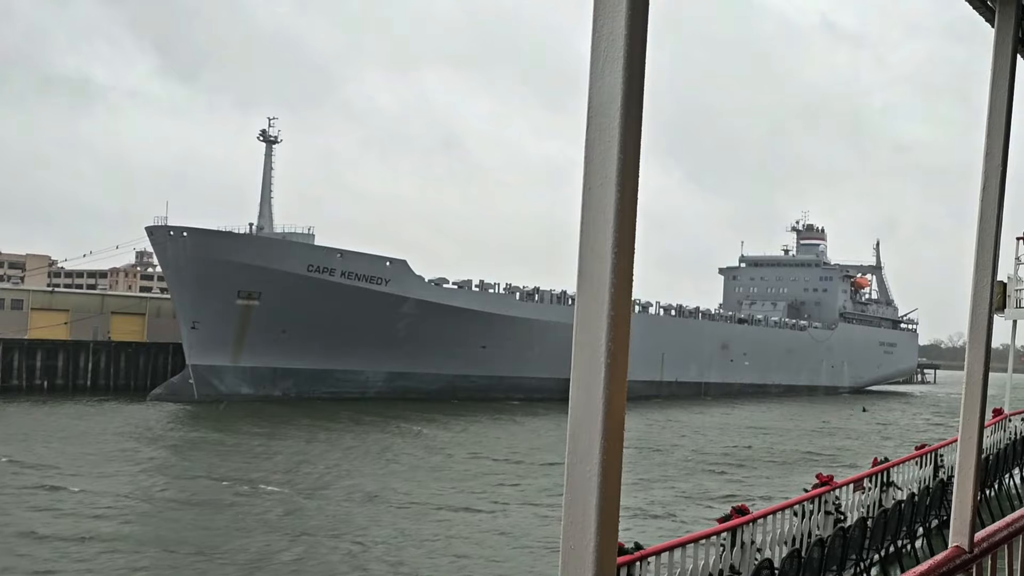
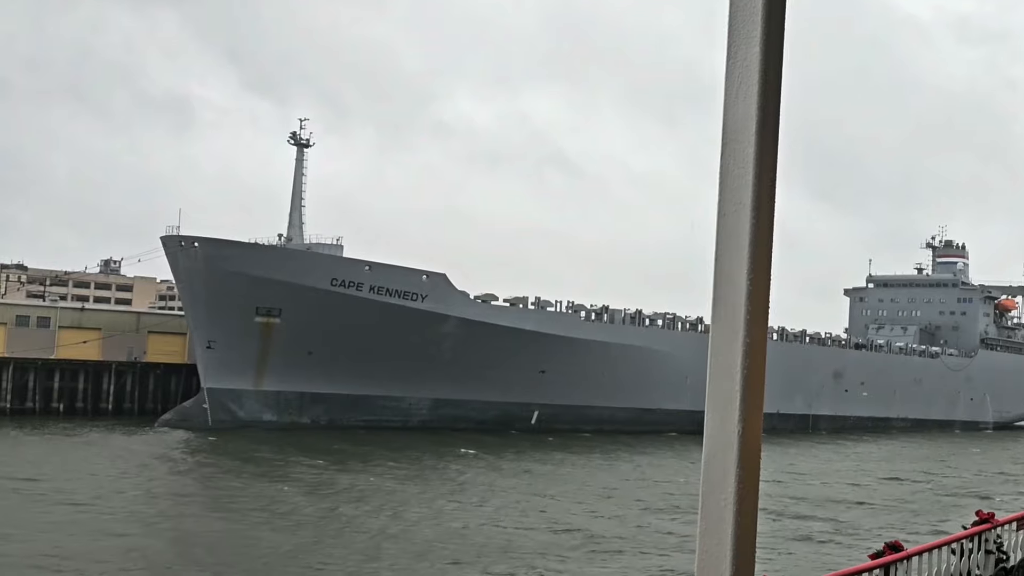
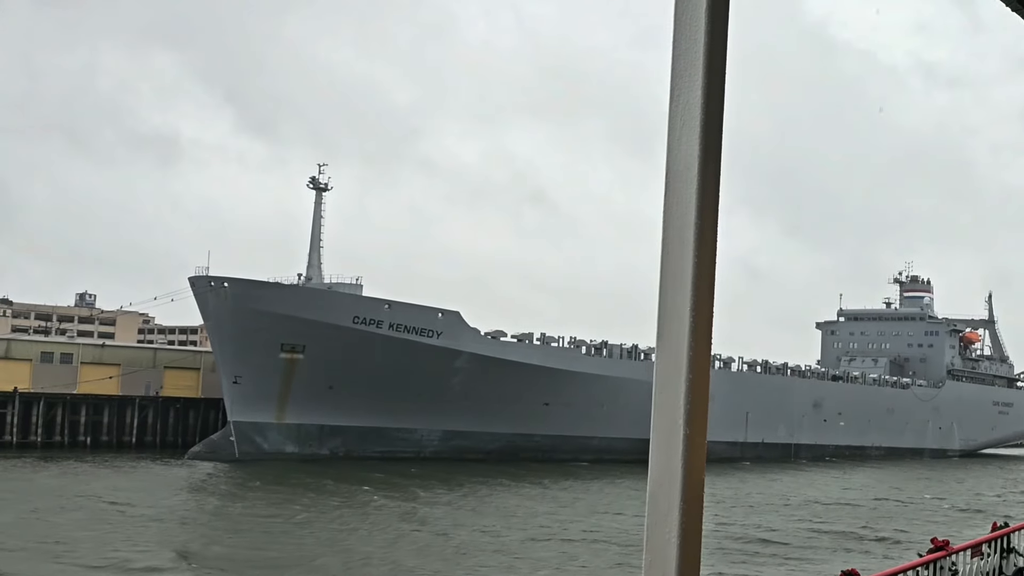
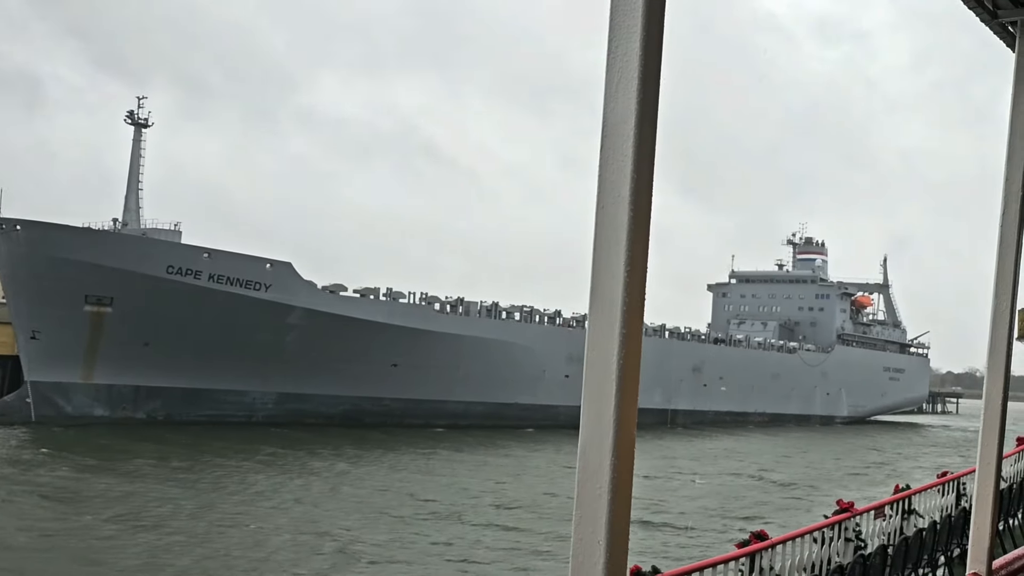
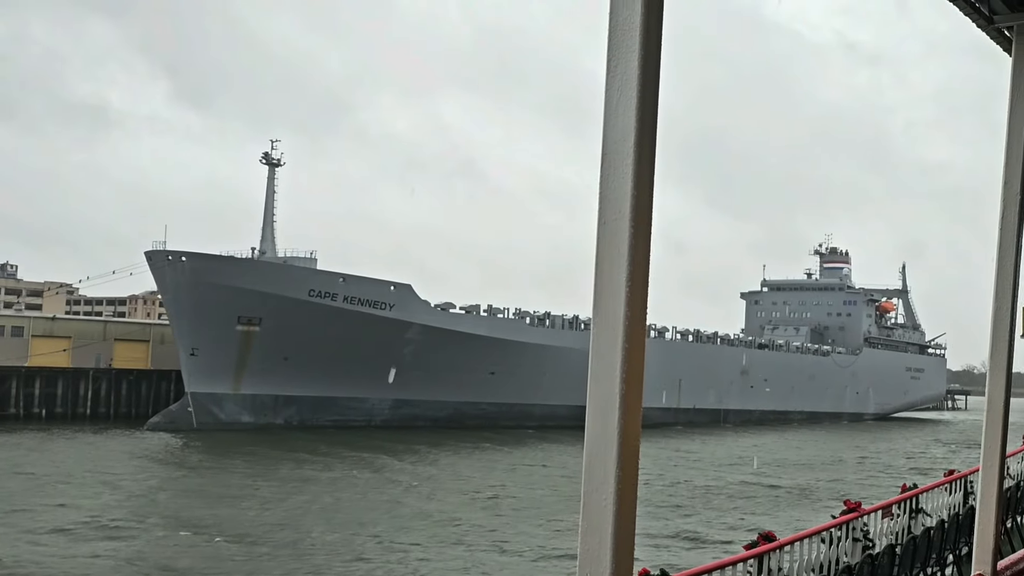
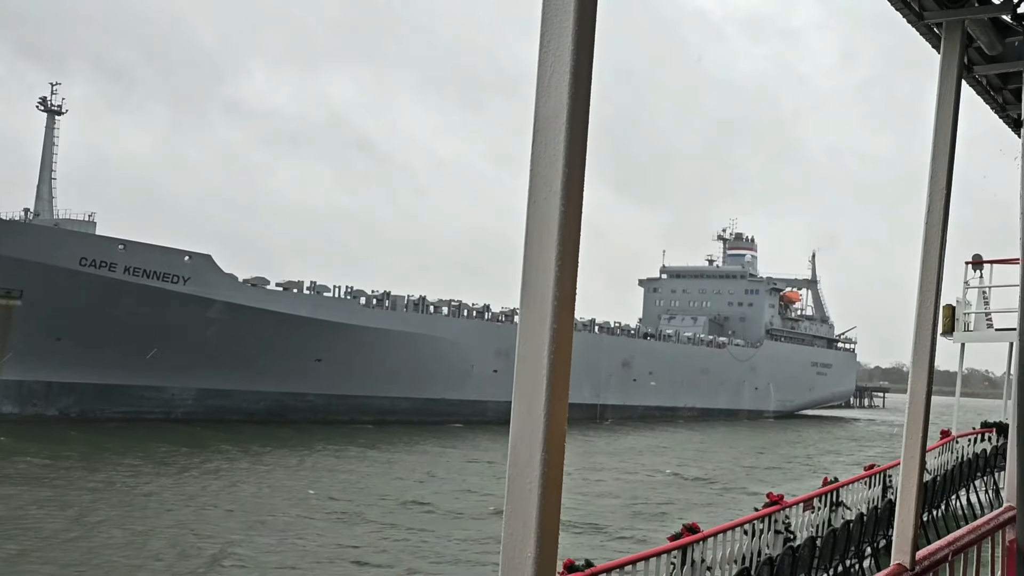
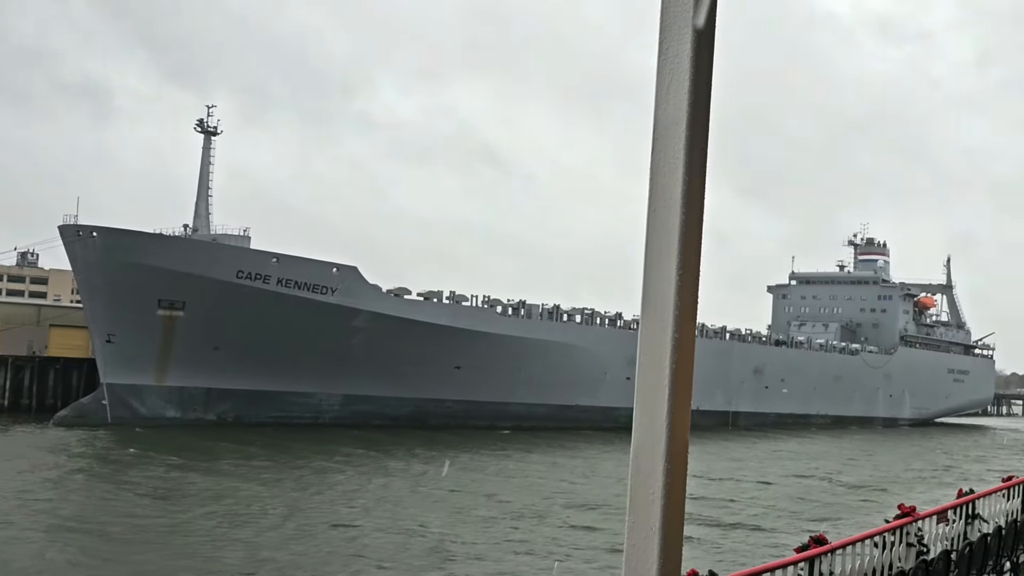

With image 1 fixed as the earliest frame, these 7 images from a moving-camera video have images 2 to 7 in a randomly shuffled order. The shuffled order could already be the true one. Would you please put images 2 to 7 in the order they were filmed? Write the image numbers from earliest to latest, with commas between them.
5, 3, 2, 7, 4, 6
